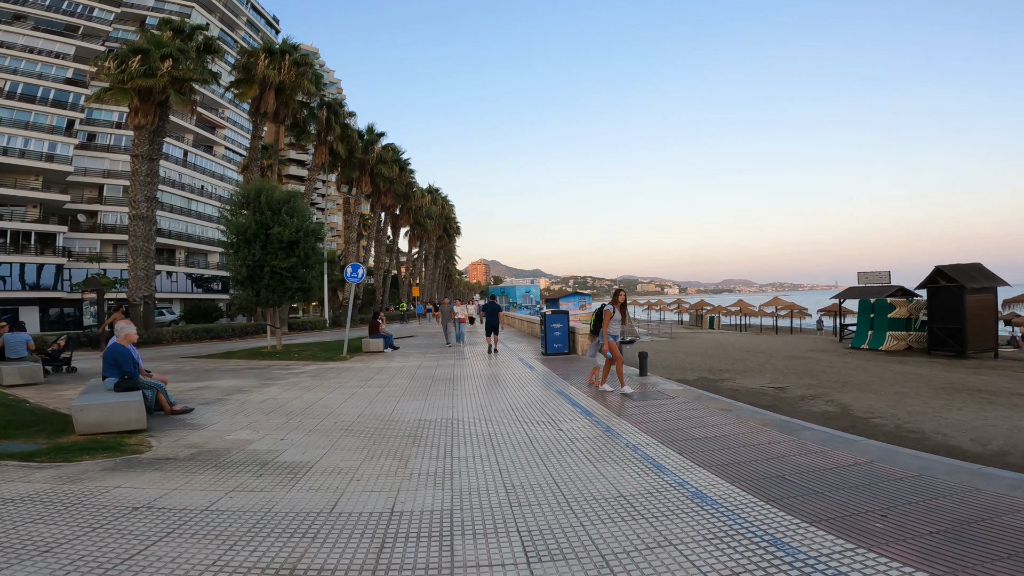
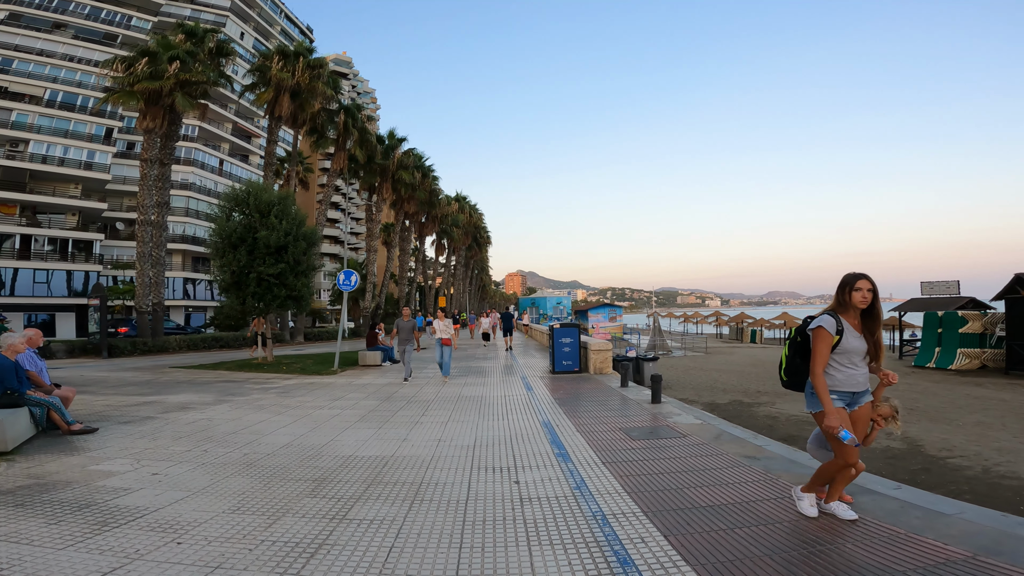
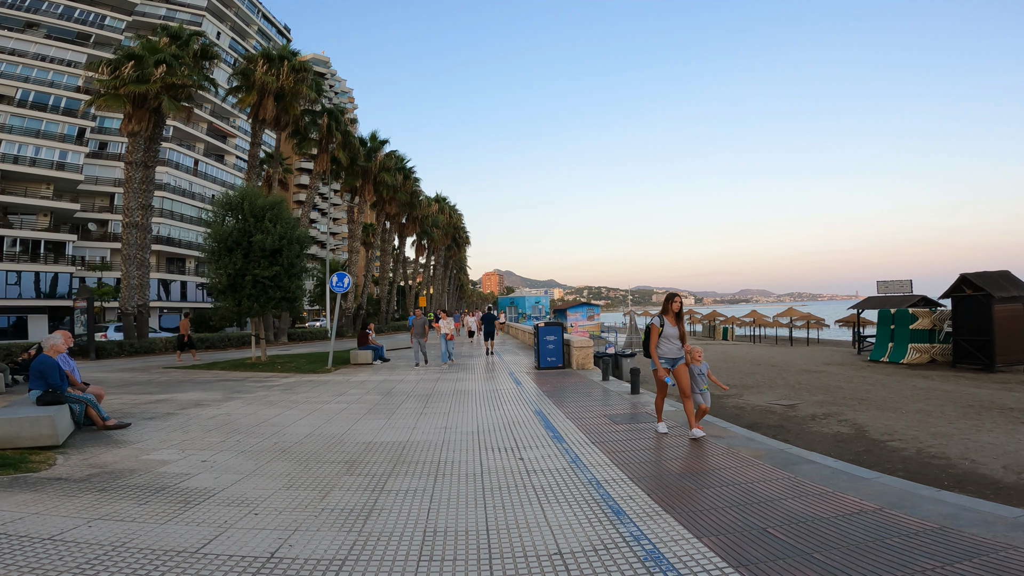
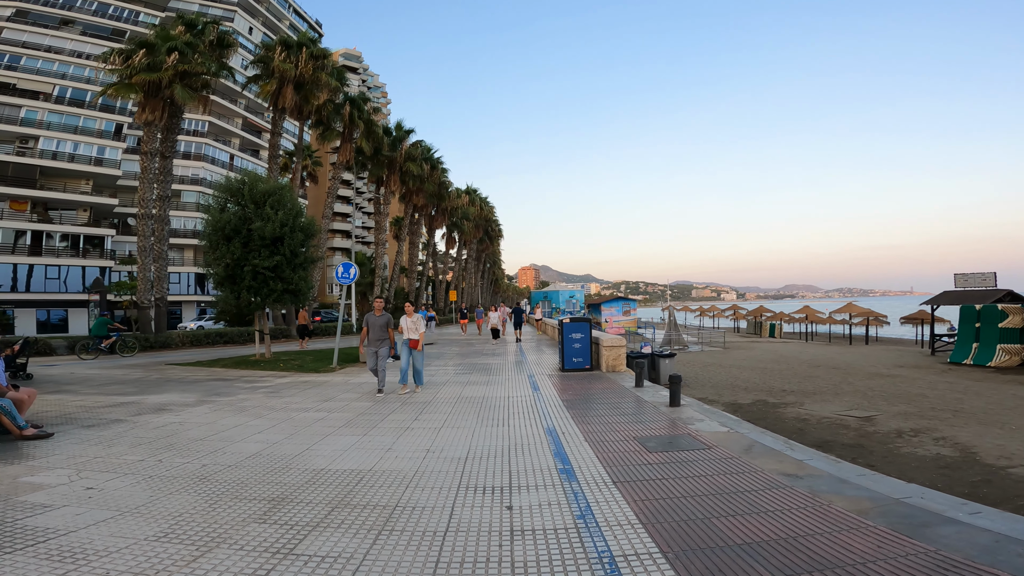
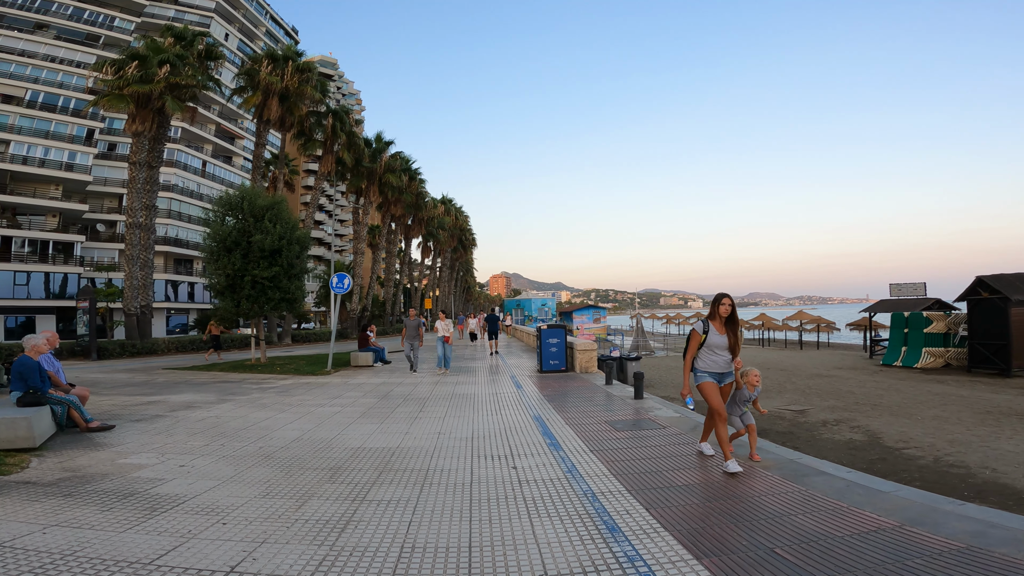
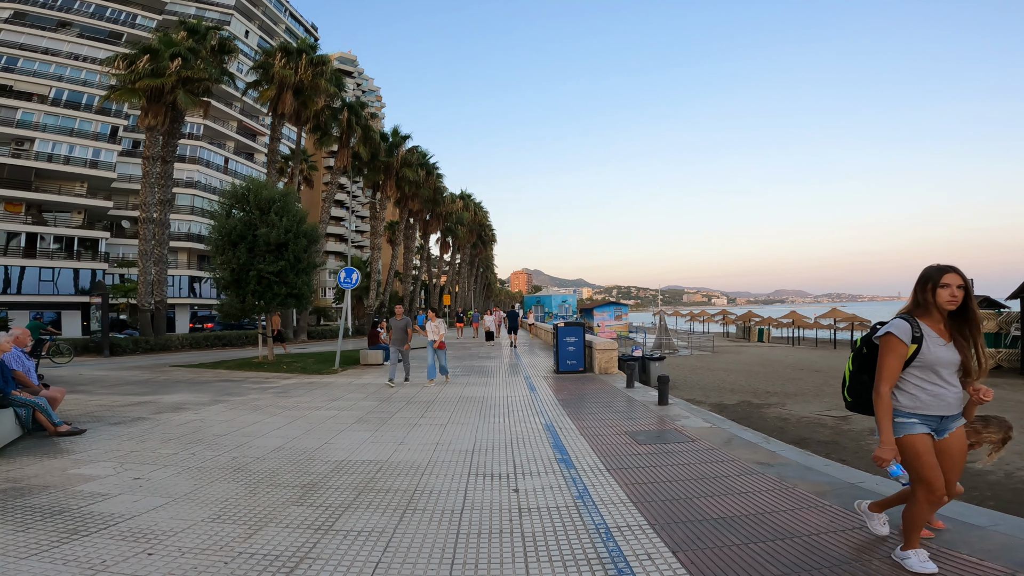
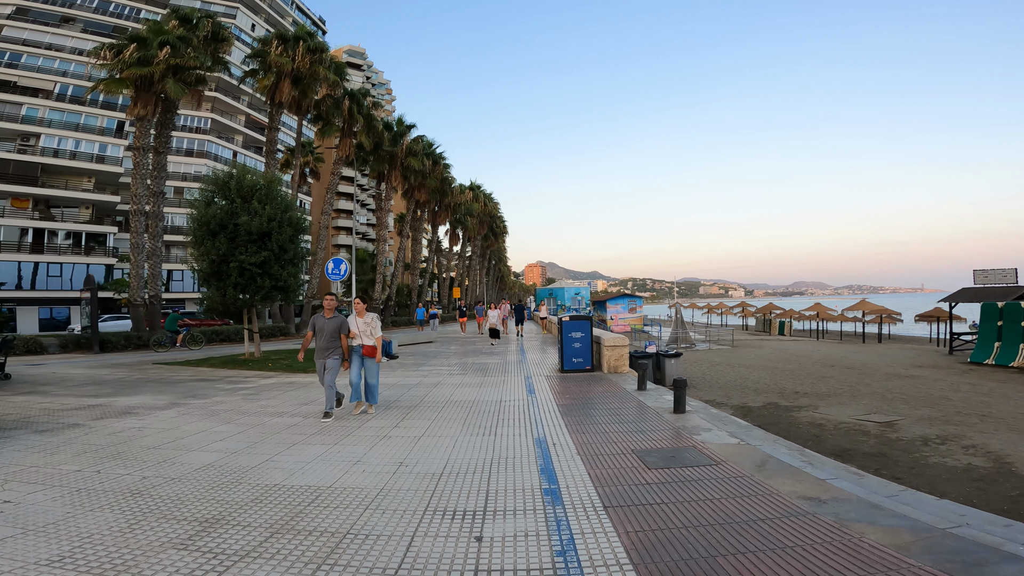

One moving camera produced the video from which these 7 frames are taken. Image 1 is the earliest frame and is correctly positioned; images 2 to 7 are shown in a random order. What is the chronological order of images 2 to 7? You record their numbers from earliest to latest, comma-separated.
3, 5, 2, 6, 4, 7
